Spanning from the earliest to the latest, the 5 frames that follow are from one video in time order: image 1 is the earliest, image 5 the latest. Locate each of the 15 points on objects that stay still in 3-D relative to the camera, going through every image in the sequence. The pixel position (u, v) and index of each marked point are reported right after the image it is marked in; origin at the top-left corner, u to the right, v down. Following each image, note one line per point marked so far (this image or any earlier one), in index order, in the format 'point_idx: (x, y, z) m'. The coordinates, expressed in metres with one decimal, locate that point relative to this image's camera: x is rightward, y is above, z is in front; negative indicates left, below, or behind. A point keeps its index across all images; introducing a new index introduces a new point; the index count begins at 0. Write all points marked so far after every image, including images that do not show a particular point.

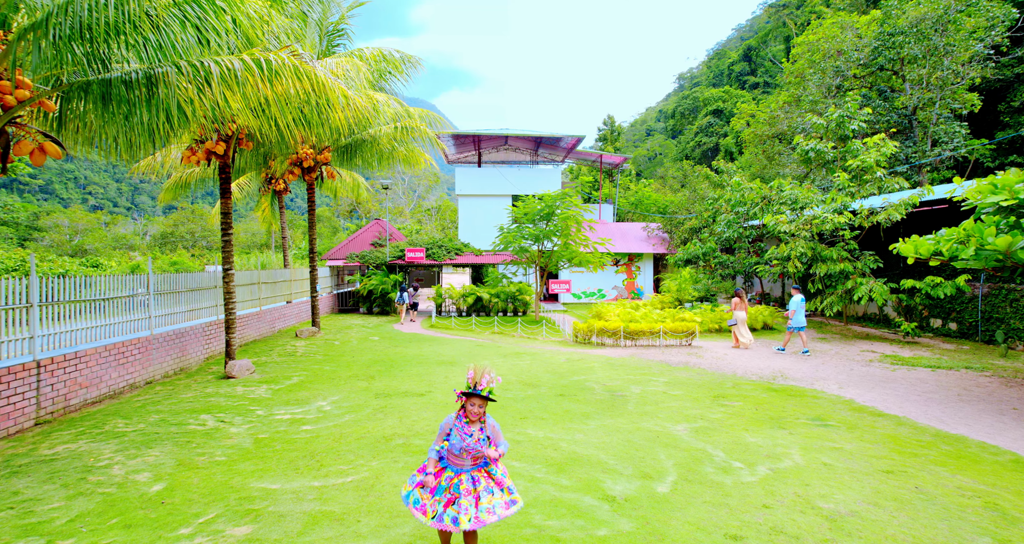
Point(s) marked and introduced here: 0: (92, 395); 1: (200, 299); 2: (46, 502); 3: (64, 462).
0: (-5.8, -1.7, +7.2) m
1: (-6.3, -0.6, +10.3) m
2: (-3.8, -1.9, +4.2) m
3: (-4.4, -1.9, +5.0) m
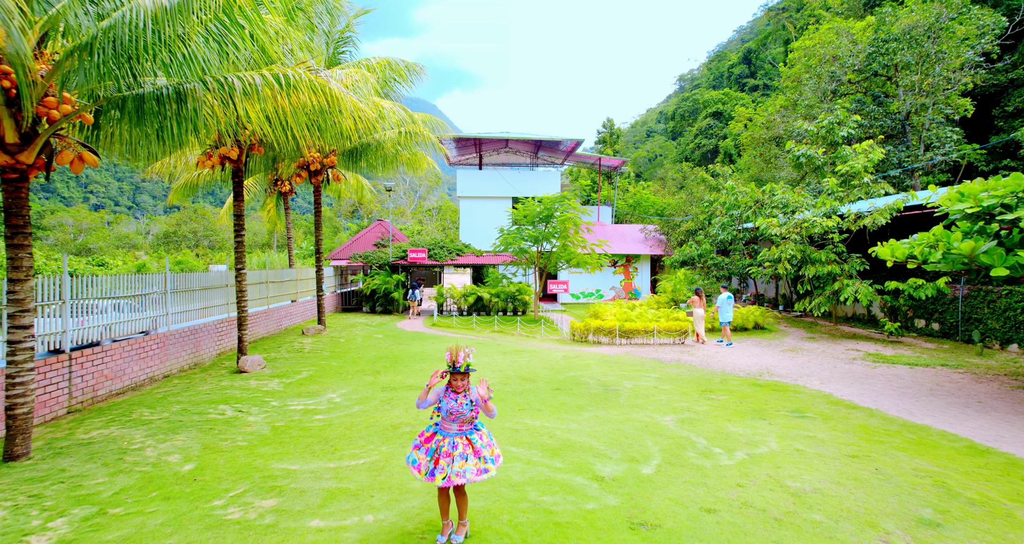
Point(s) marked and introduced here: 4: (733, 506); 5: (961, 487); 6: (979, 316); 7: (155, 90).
0: (-5.9, -1.7, +7.6) m
1: (-6.3, -0.5, +10.8) m
2: (-3.9, -1.9, +4.7) m
3: (-4.4, -1.9, +5.5) m
4: (+1.9, -2.0, +4.4) m
5: (+3.9, -1.9, +4.5) m
6: (+9.5, -0.9, +10.5) m
7: (-4.0, +2.0, +5.8) m
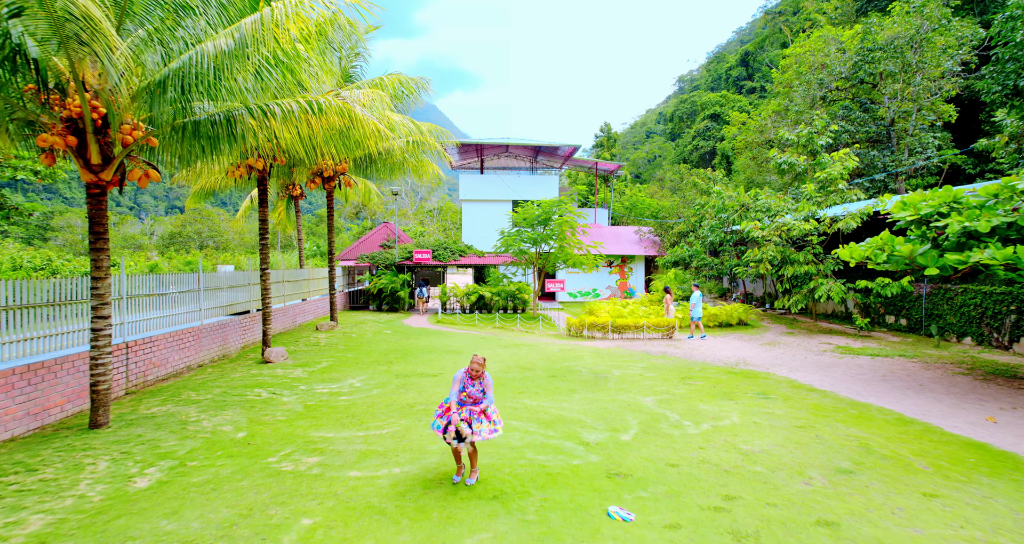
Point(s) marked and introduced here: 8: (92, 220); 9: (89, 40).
0: (-5.8, -1.7, +8.6) m
1: (-6.3, -0.5, +11.8) m
2: (-3.9, -1.9, +5.7) m
3: (-4.4, -1.8, +6.5) m
4: (+1.9, -2.0, +5.4) m
5: (+3.9, -1.9, +5.5) m
6: (+9.5, -0.9, +11.5) m
7: (-4.0, +2.1, +6.8) m
8: (-4.9, +0.6, +6.0) m
9: (-4.1, +2.2, +5.0) m
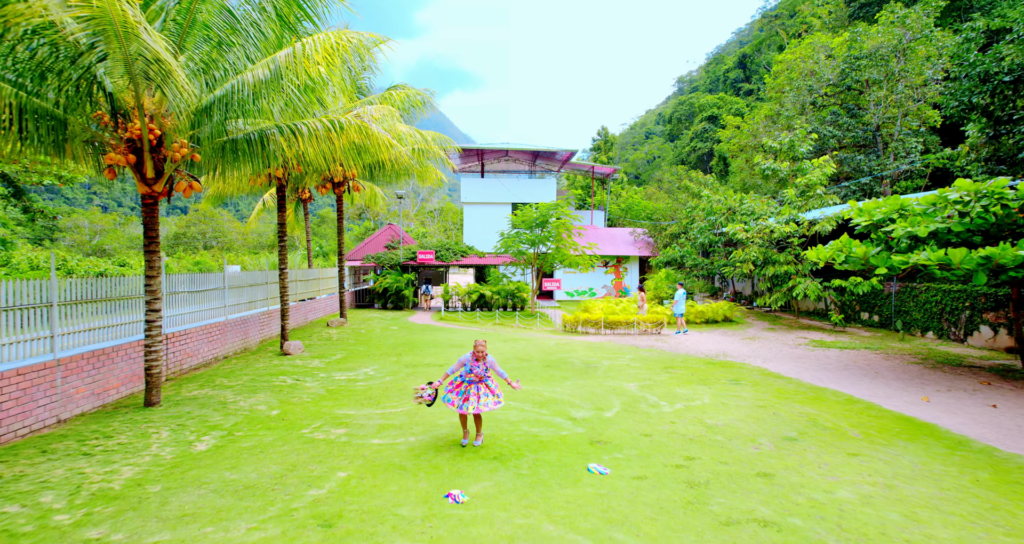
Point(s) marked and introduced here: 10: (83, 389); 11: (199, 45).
0: (-5.9, -1.7, +9.6) m
1: (-6.3, -0.5, +12.7) m
2: (-3.9, -1.9, +6.6) m
3: (-4.4, -1.8, +7.4) m
4: (+1.8, -2.0, +6.3) m
5: (+3.9, -1.9, +6.4) m
6: (+9.5, -0.9, +12.4) m
7: (-4.0, +2.1, +7.8) m
8: (-4.9, +0.6, +7.0) m
9: (-4.1, +2.3, +5.9) m
10: (-5.5, -1.5, +6.6) m
11: (-4.1, +2.9, +6.7) m
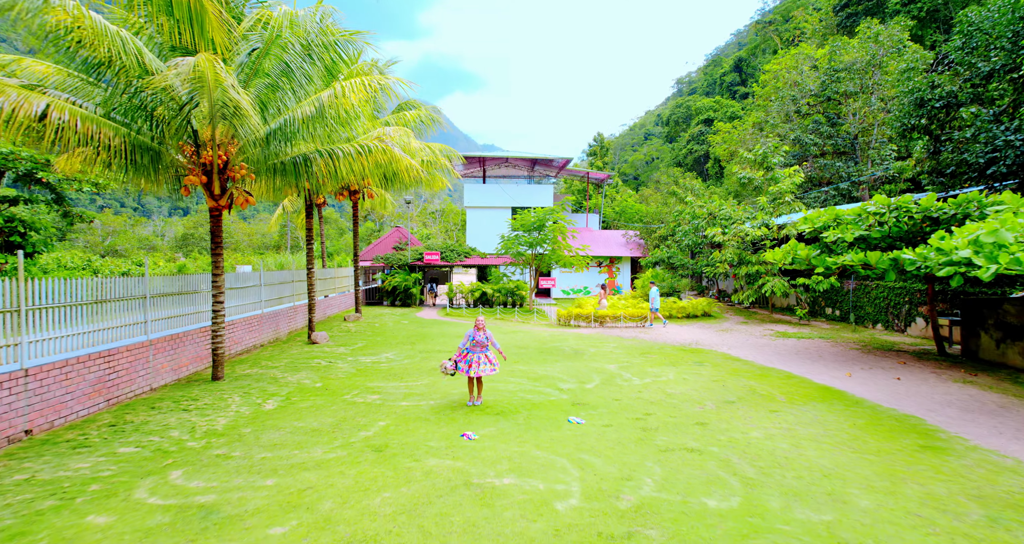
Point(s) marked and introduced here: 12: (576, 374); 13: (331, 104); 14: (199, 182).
0: (-5.9, -1.7, +11.2) m
1: (-6.3, -0.5, +14.3) m
2: (-3.9, -1.9, +8.2) m
3: (-4.4, -1.8, +9.1) m
4: (+1.8, -1.9, +7.9) m
5: (+3.9, -1.8, +8.1) m
6: (+9.4, -0.9, +14.0) m
7: (-4.0, +2.1, +9.4) m
8: (-5.0, +0.6, +8.6) m
9: (-4.1, +2.3, +7.6) m
10: (-5.5, -1.5, +8.2) m
11: (-4.1, +3.0, +8.3) m
12: (+1.2, -1.9, +9.4) m
13: (-3.0, +2.8, +8.6) m
14: (-4.9, +1.4, +8.1) m
